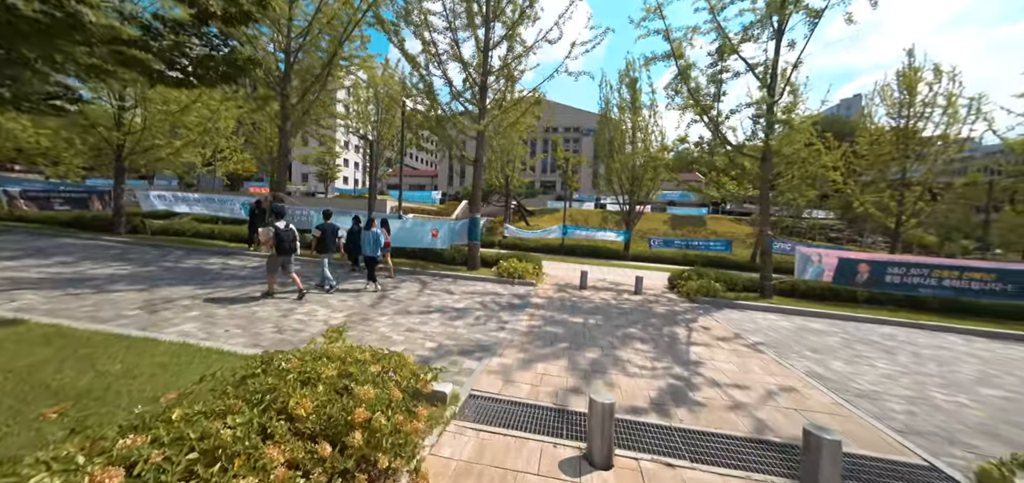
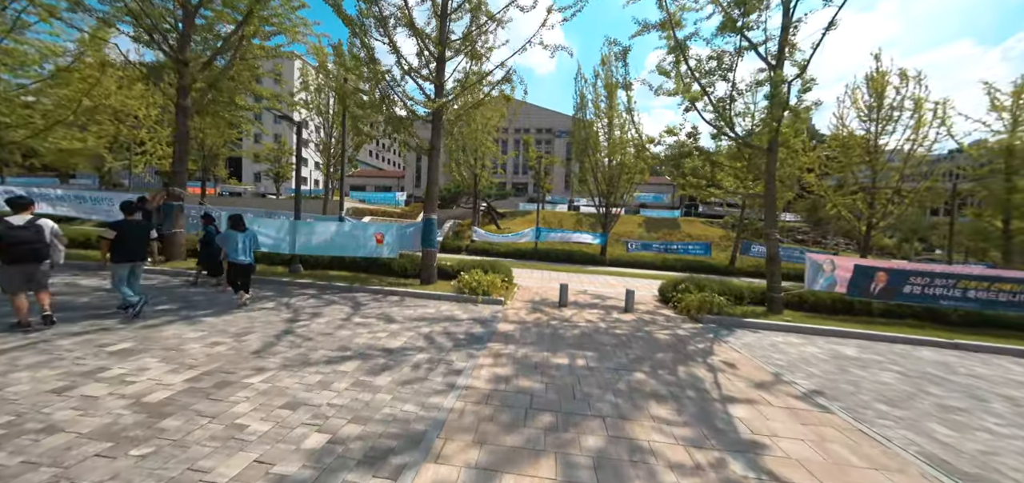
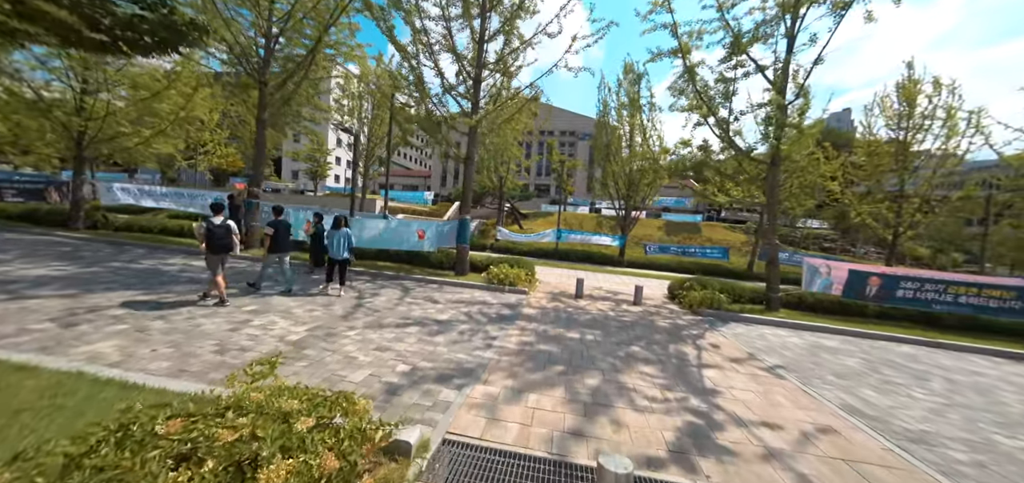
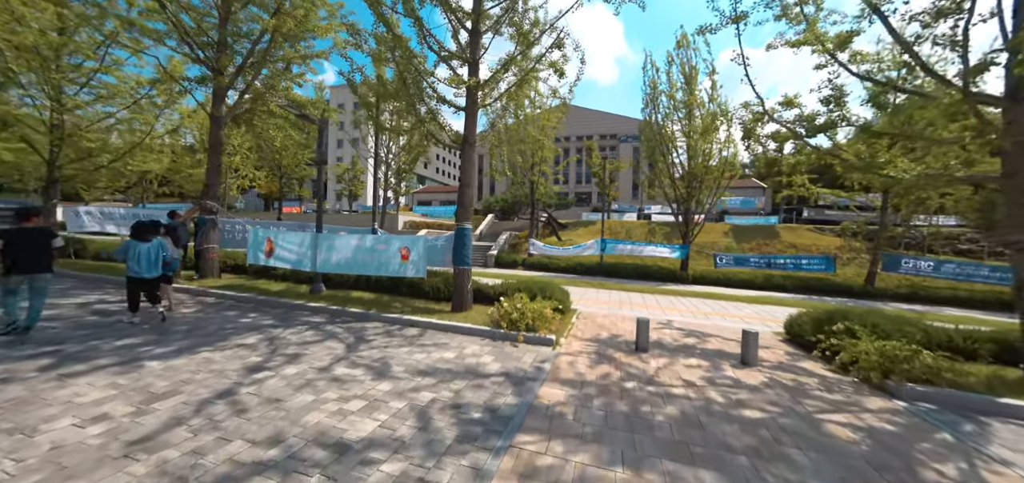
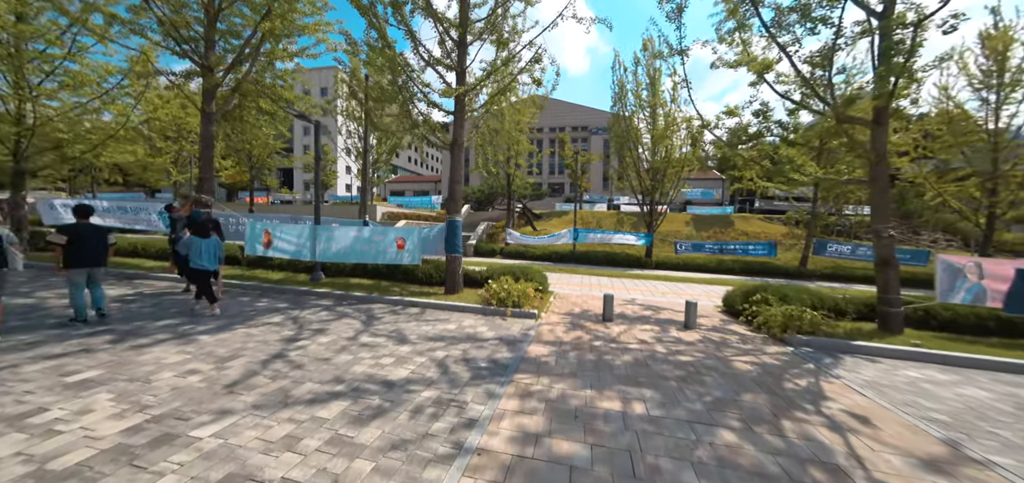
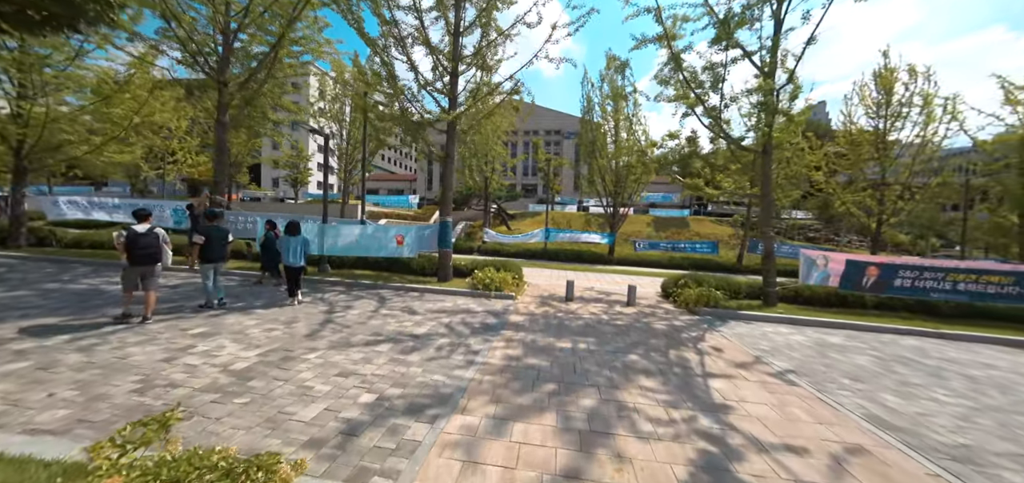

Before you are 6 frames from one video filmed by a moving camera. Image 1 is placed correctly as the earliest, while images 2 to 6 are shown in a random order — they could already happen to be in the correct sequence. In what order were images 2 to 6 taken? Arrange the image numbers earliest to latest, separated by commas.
3, 6, 2, 5, 4
